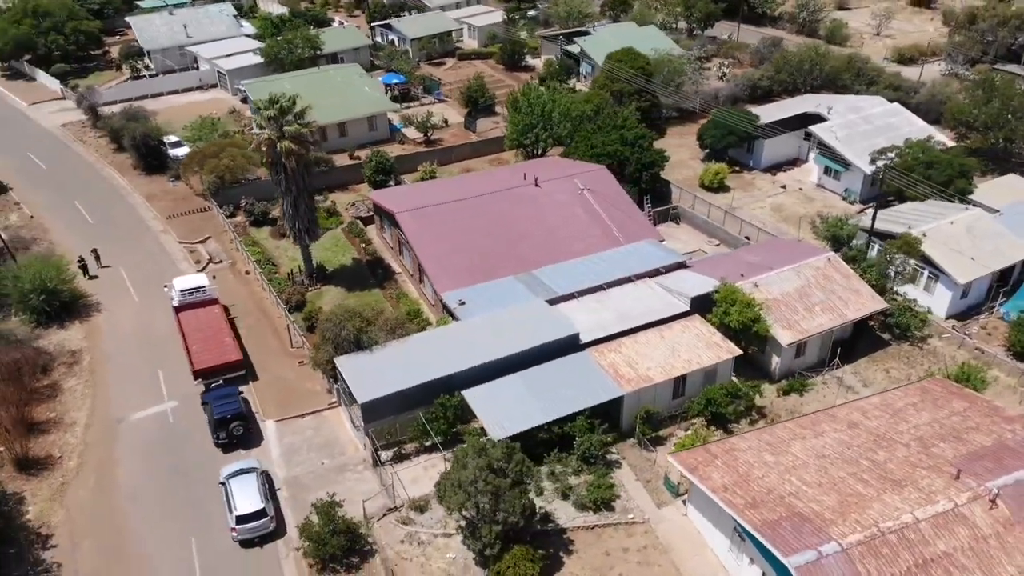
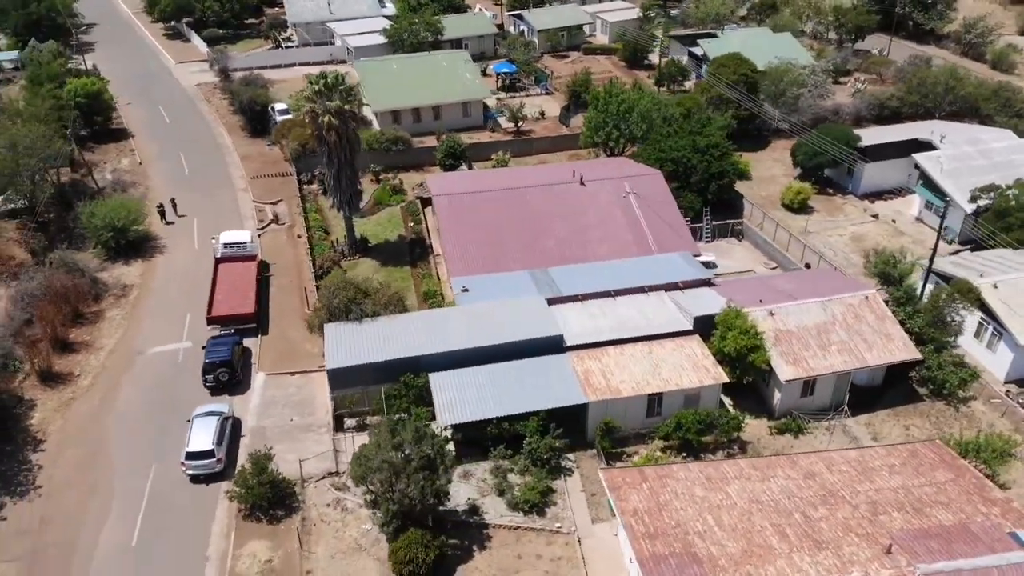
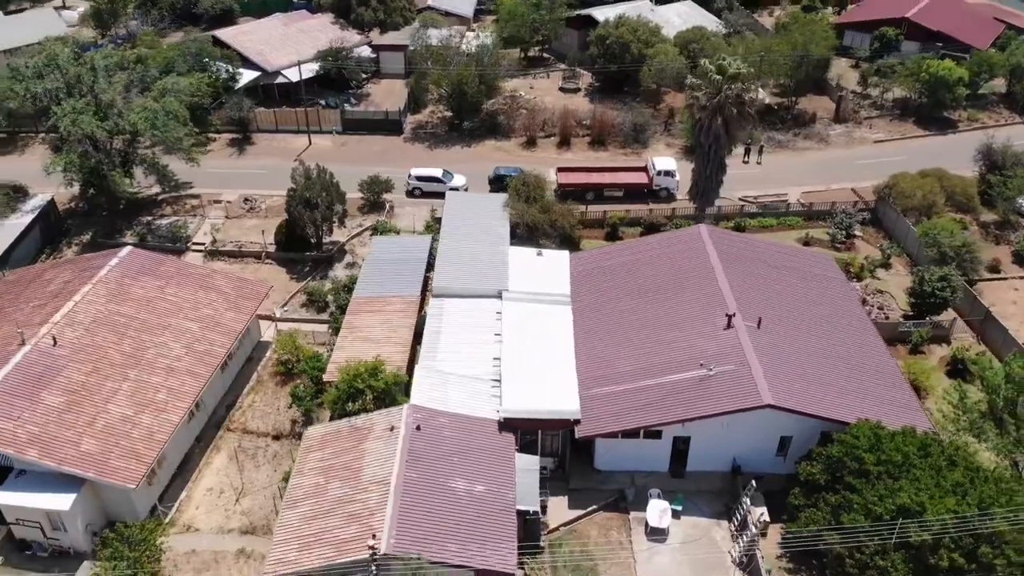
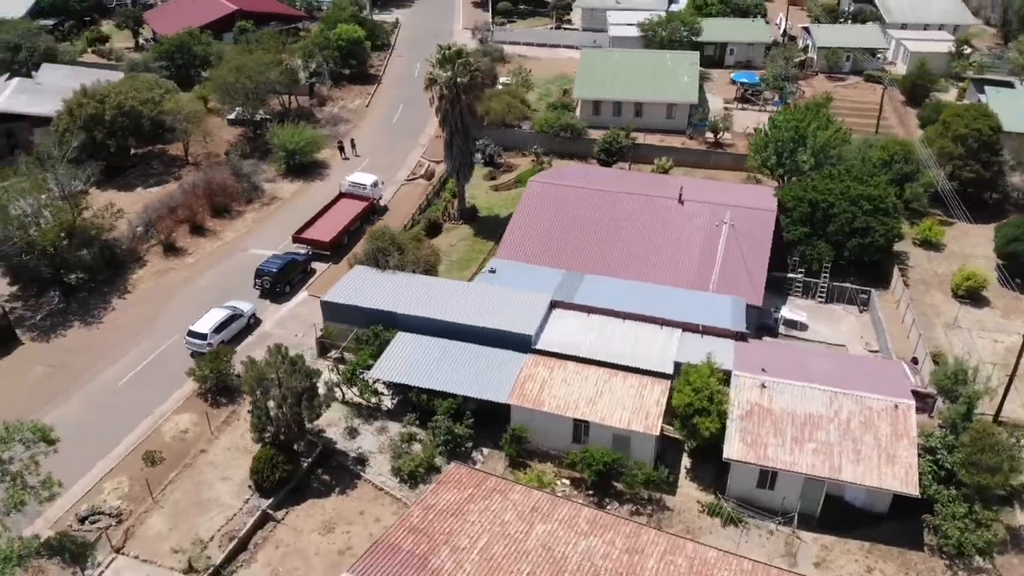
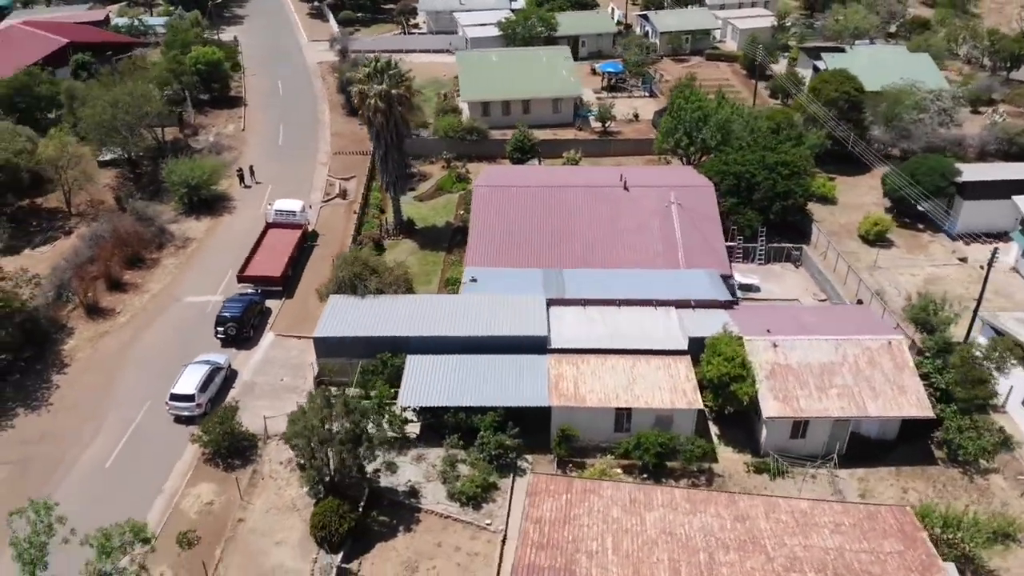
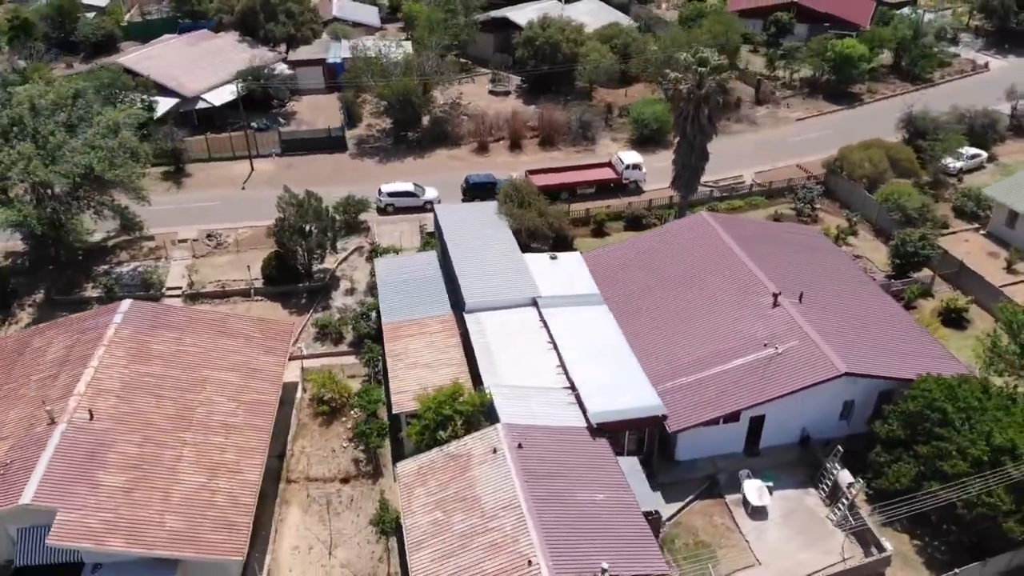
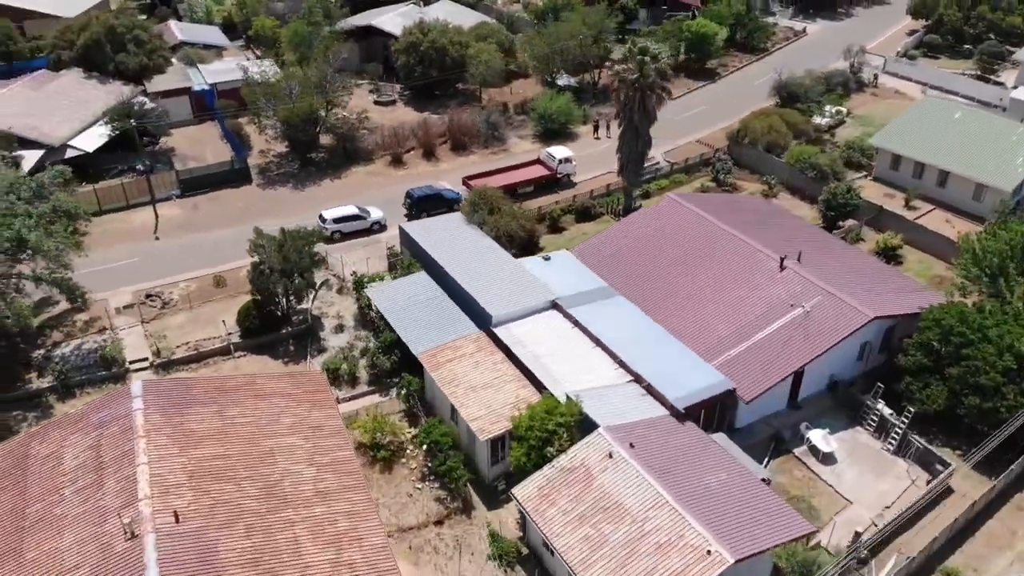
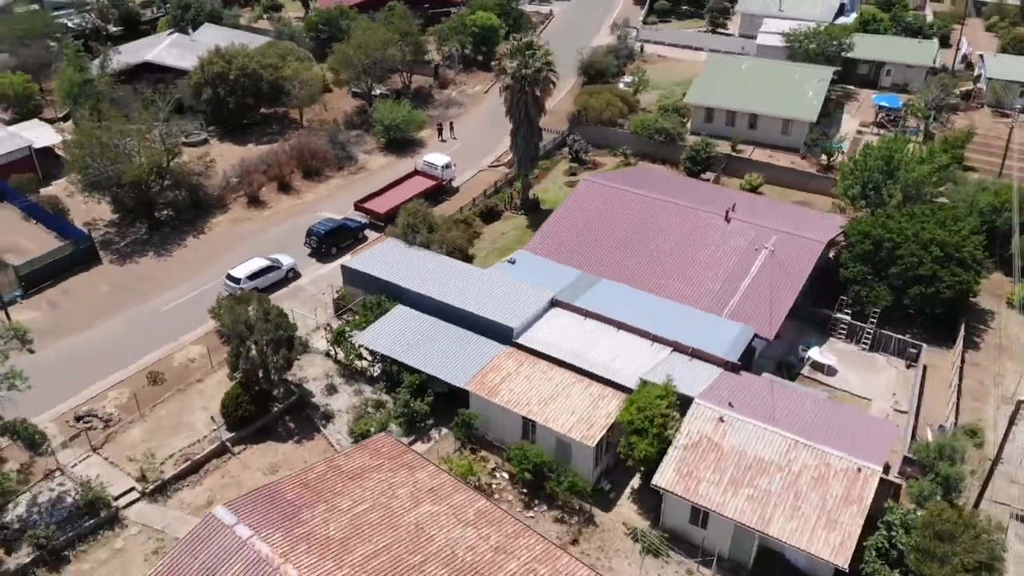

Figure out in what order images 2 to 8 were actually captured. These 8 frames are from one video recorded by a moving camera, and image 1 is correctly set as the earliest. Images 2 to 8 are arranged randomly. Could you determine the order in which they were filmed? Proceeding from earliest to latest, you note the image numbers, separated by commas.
2, 5, 4, 8, 7, 6, 3
